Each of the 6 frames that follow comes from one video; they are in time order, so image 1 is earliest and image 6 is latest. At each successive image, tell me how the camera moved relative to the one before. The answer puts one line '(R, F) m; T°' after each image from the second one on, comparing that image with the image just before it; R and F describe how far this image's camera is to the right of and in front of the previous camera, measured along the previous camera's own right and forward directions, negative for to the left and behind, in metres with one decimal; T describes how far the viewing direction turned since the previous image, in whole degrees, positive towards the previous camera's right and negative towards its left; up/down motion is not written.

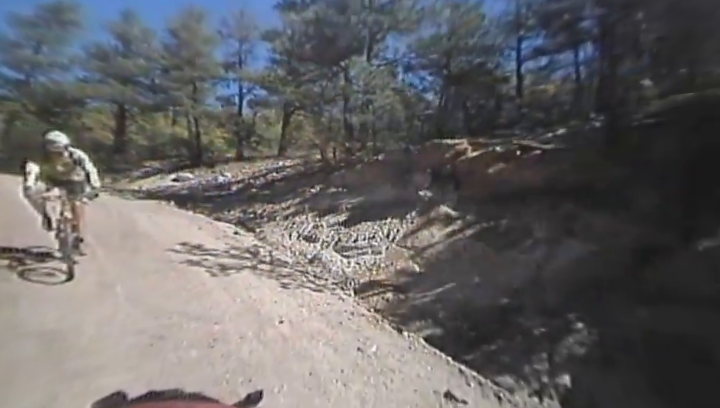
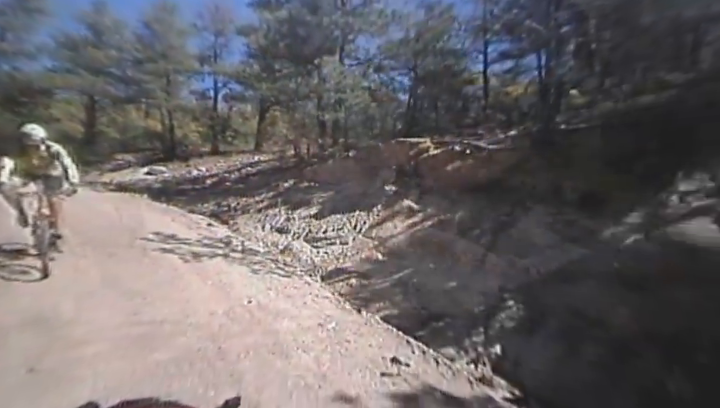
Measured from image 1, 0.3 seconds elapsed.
(+0.1, -0.3) m; +3°
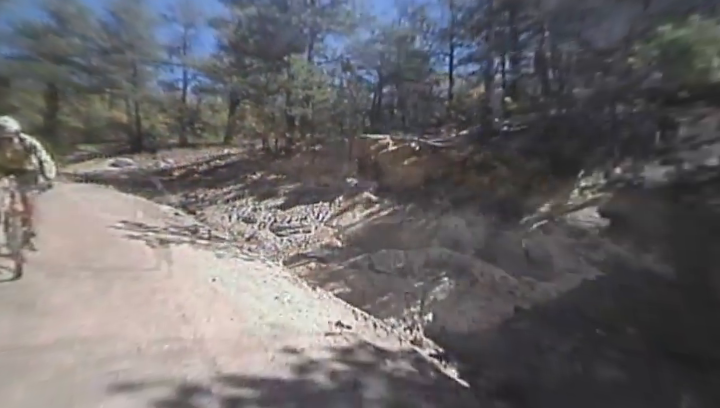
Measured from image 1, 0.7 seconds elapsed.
(+0.2, -0.4) m; +4°
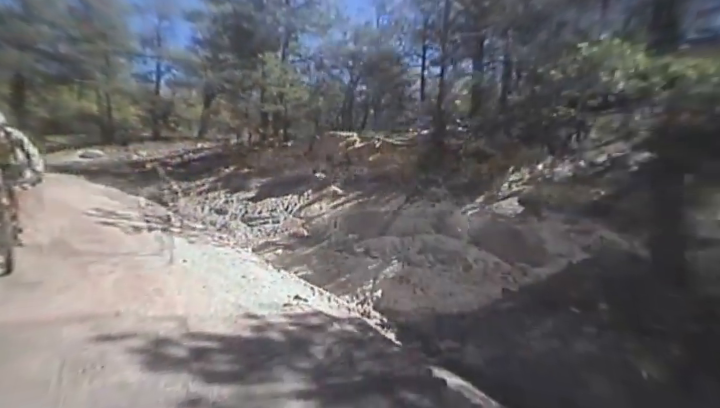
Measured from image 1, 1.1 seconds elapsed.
(+0.2, -0.4) m; +4°
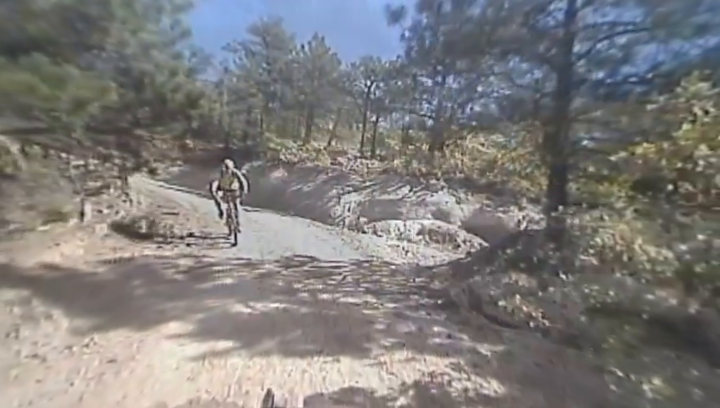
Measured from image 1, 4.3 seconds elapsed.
(+0.1, -1.8) m; +10°
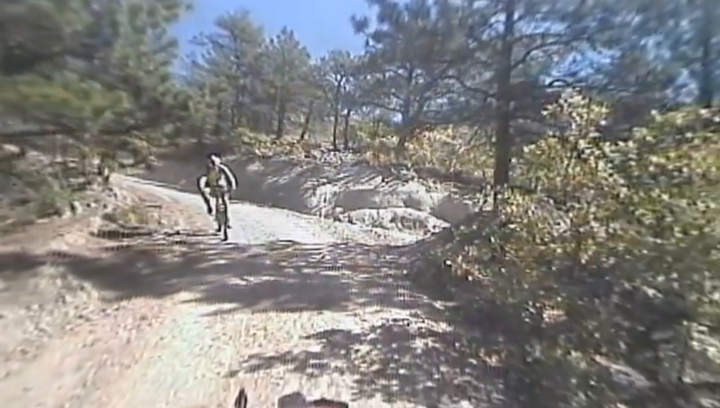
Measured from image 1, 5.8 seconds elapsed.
(0.0, -0.6) m; +4°
